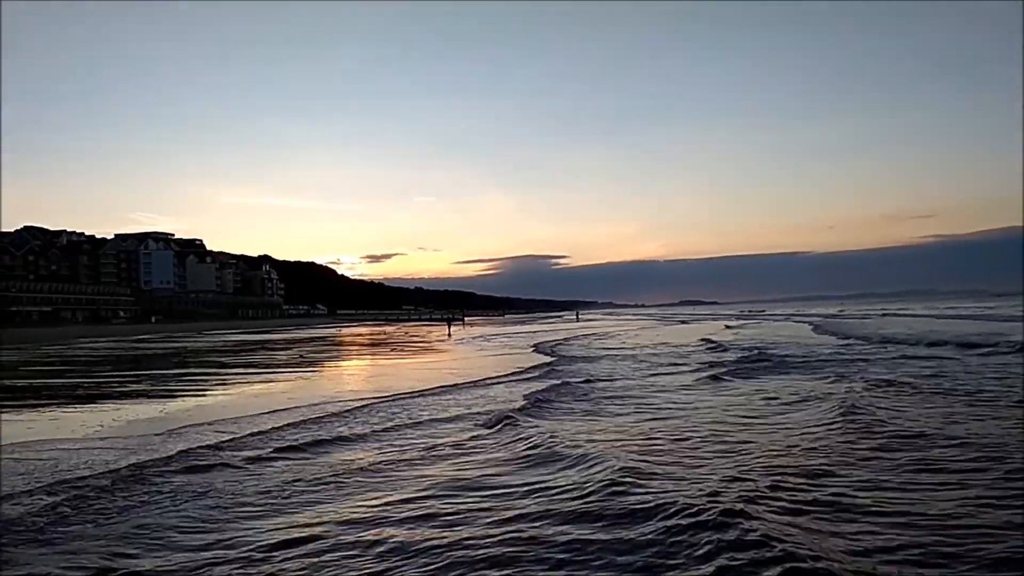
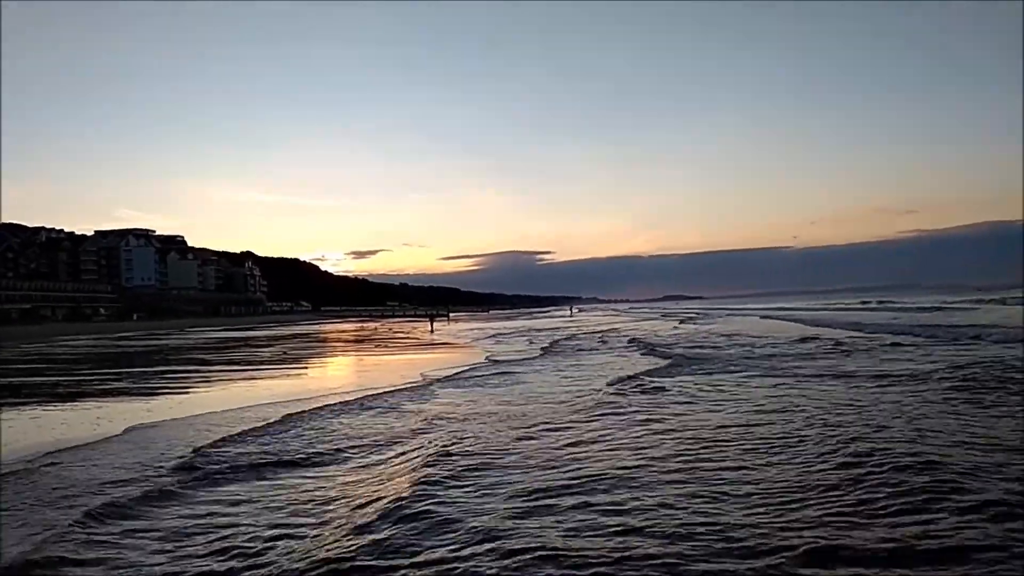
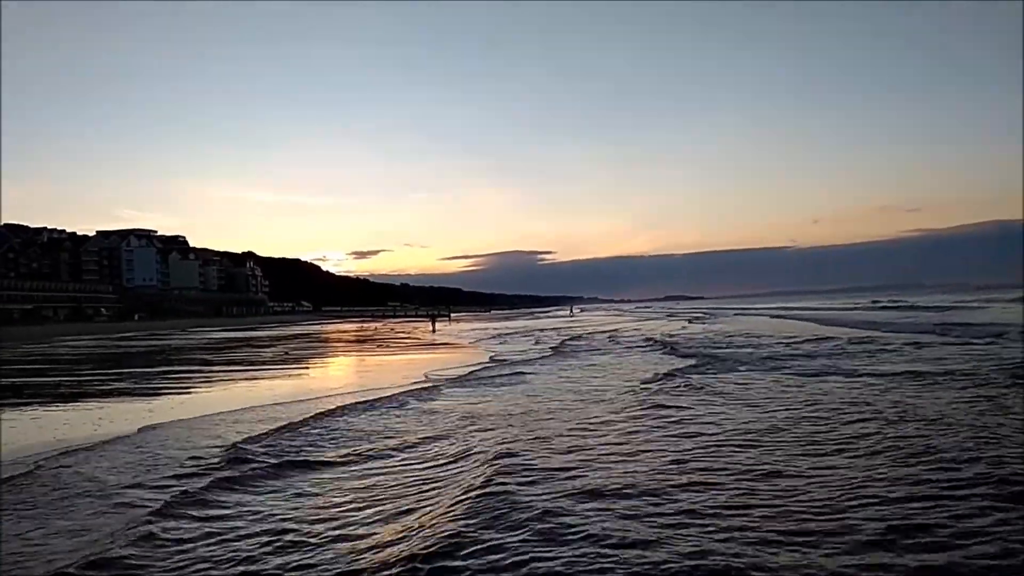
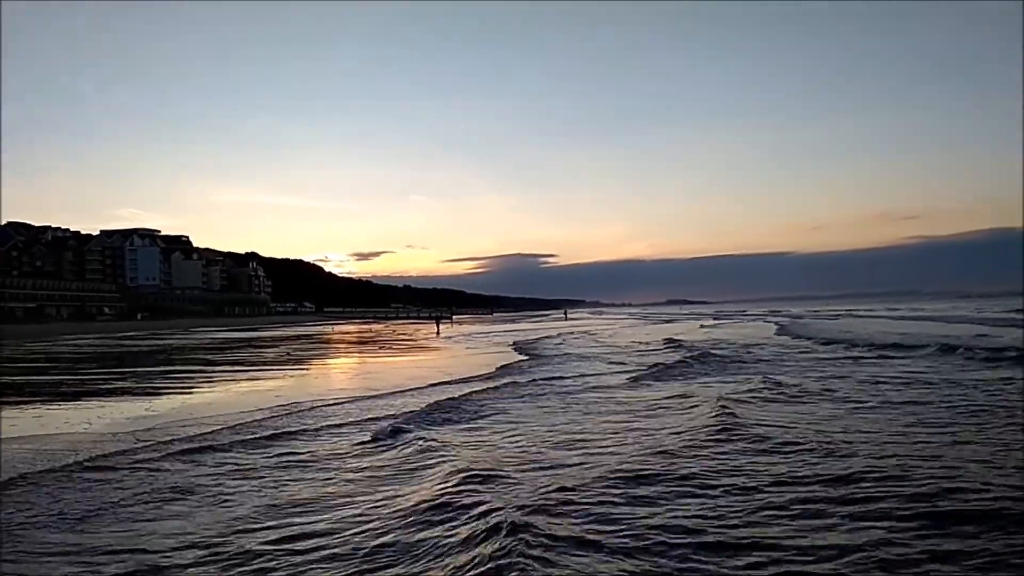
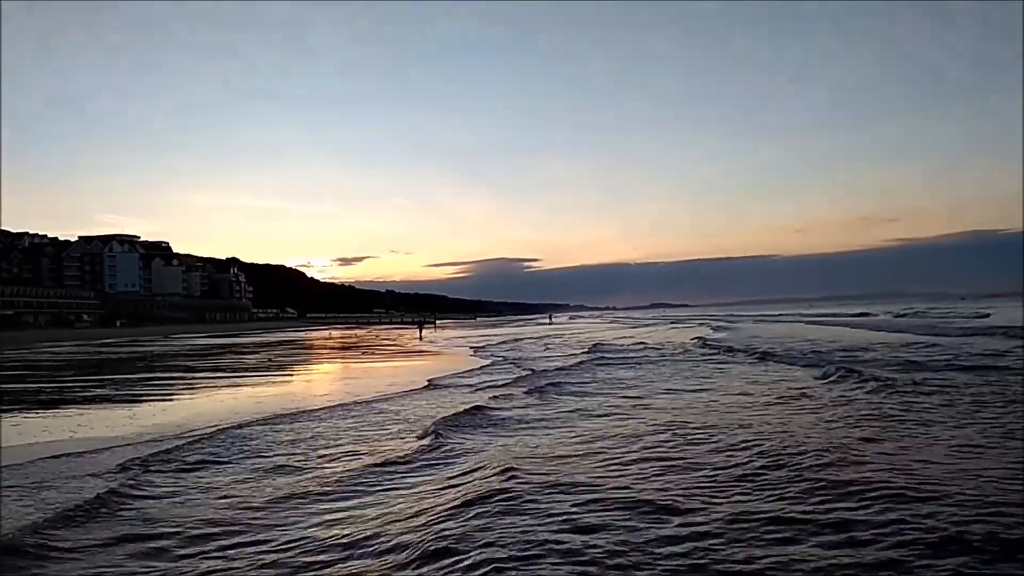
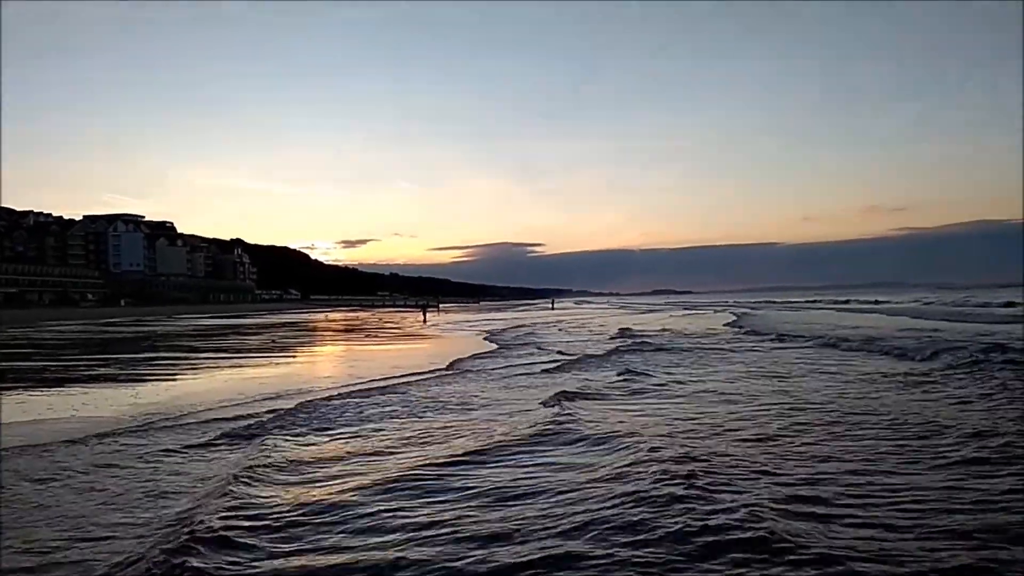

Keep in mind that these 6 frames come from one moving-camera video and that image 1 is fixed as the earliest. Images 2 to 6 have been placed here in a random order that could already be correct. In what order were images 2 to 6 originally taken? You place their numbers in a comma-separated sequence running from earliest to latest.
4, 6, 5, 3, 2
